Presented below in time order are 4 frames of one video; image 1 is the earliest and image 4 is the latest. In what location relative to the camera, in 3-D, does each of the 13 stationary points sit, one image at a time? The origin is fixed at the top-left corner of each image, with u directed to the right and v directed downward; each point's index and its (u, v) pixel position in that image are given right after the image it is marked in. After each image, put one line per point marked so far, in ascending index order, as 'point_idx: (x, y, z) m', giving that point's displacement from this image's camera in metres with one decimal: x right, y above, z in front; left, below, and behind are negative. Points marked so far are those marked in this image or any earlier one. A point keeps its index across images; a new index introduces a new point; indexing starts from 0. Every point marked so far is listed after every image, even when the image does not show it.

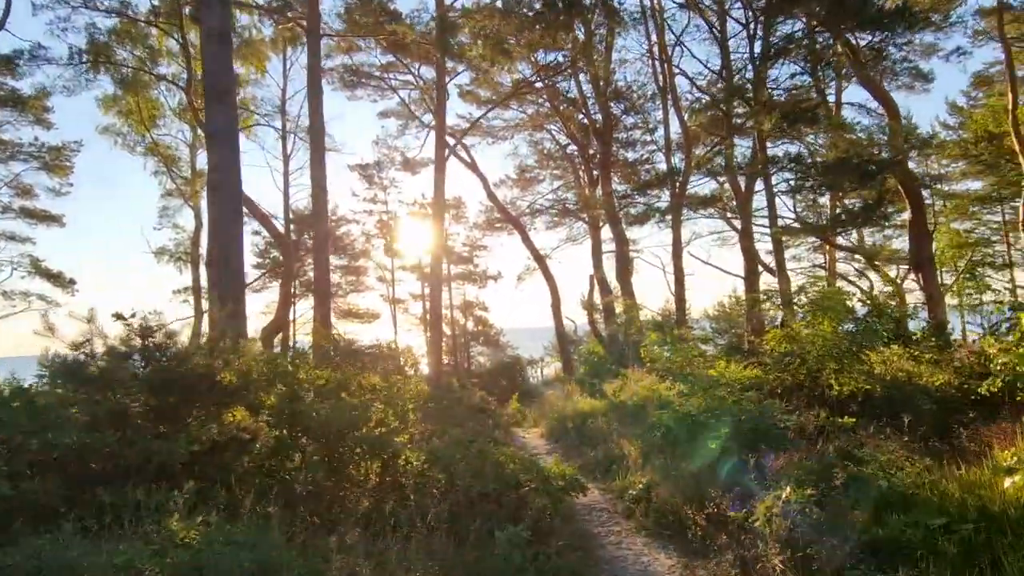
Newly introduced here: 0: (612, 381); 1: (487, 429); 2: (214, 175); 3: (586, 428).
0: (+1.5, -1.4, +10.6) m
1: (-0.3, -1.6, +8.2) m
2: (-3.6, +1.3, +8.5) m
3: (+0.9, -1.7, +8.5) m
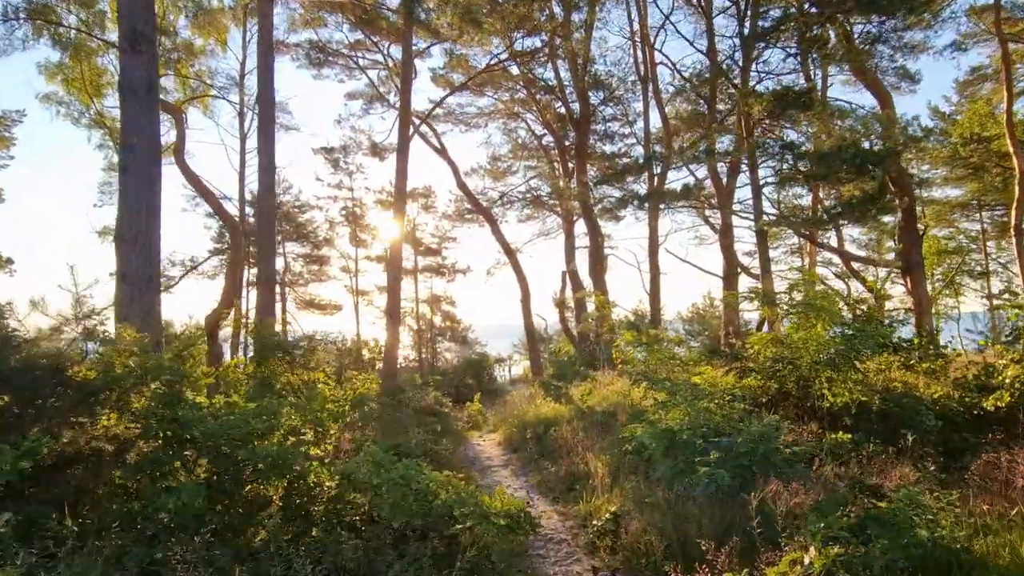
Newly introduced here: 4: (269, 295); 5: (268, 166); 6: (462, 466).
0: (+0.9, -1.3, +9.6) m
1: (-0.8, -1.5, +7.1) m
2: (-4.0, +1.5, +7.4) m
3: (+0.4, -1.6, +7.5) m
4: (-3.9, -0.1, +11.7) m
5: (-4.1, +2.0, +12.0) m
6: (-0.5, -1.7, +6.7) m
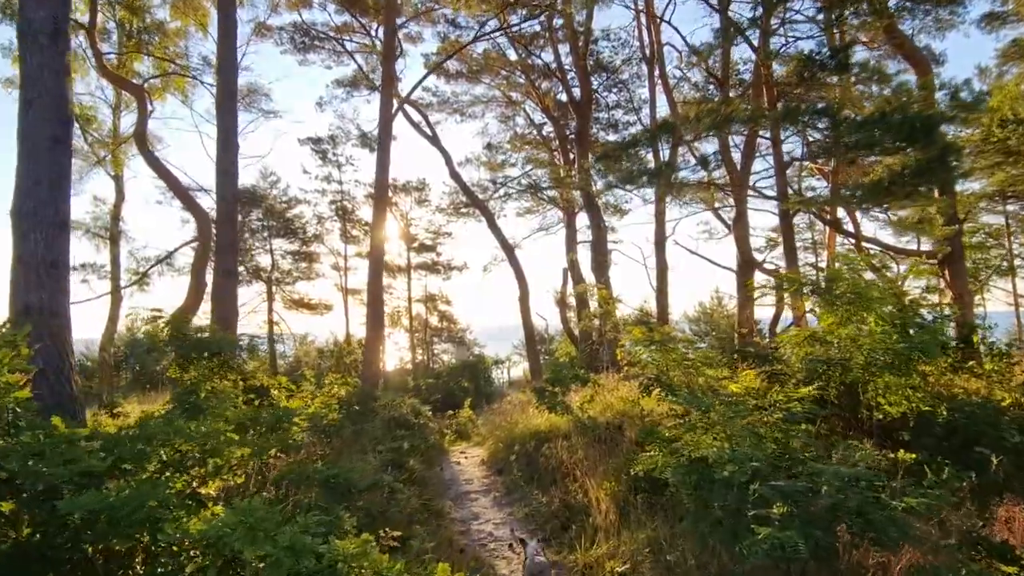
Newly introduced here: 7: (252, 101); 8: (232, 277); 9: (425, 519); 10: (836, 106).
0: (+0.8, -1.2, +8.2) m
1: (-0.9, -1.4, +5.8) m
2: (-4.1, +1.6, +6.1) m
3: (+0.2, -1.5, +6.2) m
4: (-4.0, 0.0, +10.4) m
5: (-4.2, +2.1, +10.6) m
6: (-0.6, -1.6, +5.4) m
7: (-6.7, +4.8, +18.5) m
8: (-4.1, +0.2, +10.4) m
9: (-0.6, -1.6, +4.9) m
10: (+3.8, +2.1, +8.5) m
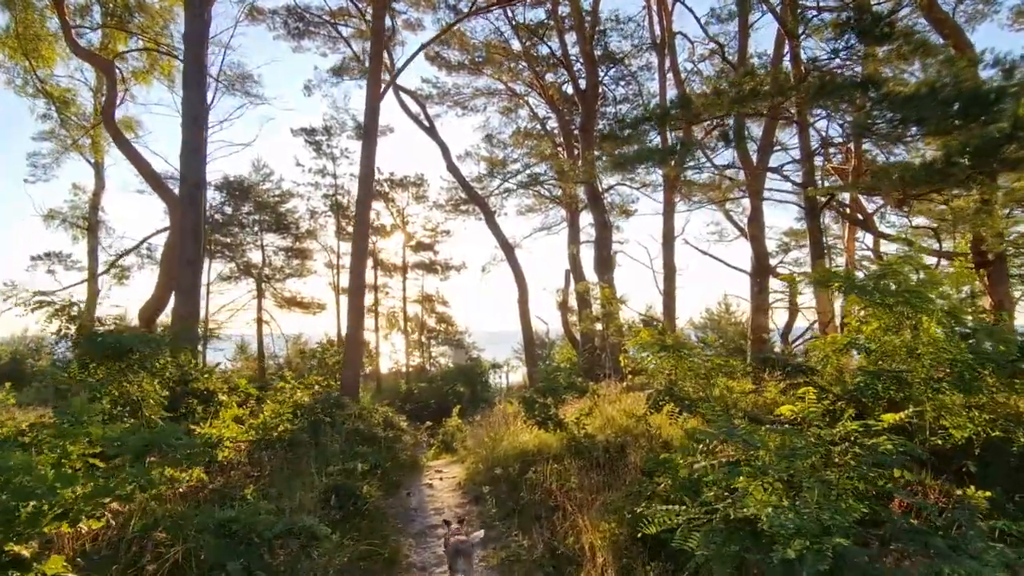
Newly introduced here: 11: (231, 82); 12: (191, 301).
0: (+0.6, -1.1, +7.2) m
1: (-1.1, -1.3, +4.7) m
2: (-4.2, +1.8, +5.0) m
3: (+0.1, -1.4, +5.1) m
4: (-4.1, +0.1, +9.3) m
5: (-4.2, +2.2, +9.6) m
6: (-0.8, -1.5, +4.3) m
7: (-6.6, +4.9, +17.5) m
8: (-4.1, +0.3, +9.4) m
9: (-0.8, -1.5, +3.8) m
10: (+3.8, +2.1, +7.4) m
11: (-6.8, +5.0, +17.5) m
12: (-4.2, -0.2, +9.3) m
